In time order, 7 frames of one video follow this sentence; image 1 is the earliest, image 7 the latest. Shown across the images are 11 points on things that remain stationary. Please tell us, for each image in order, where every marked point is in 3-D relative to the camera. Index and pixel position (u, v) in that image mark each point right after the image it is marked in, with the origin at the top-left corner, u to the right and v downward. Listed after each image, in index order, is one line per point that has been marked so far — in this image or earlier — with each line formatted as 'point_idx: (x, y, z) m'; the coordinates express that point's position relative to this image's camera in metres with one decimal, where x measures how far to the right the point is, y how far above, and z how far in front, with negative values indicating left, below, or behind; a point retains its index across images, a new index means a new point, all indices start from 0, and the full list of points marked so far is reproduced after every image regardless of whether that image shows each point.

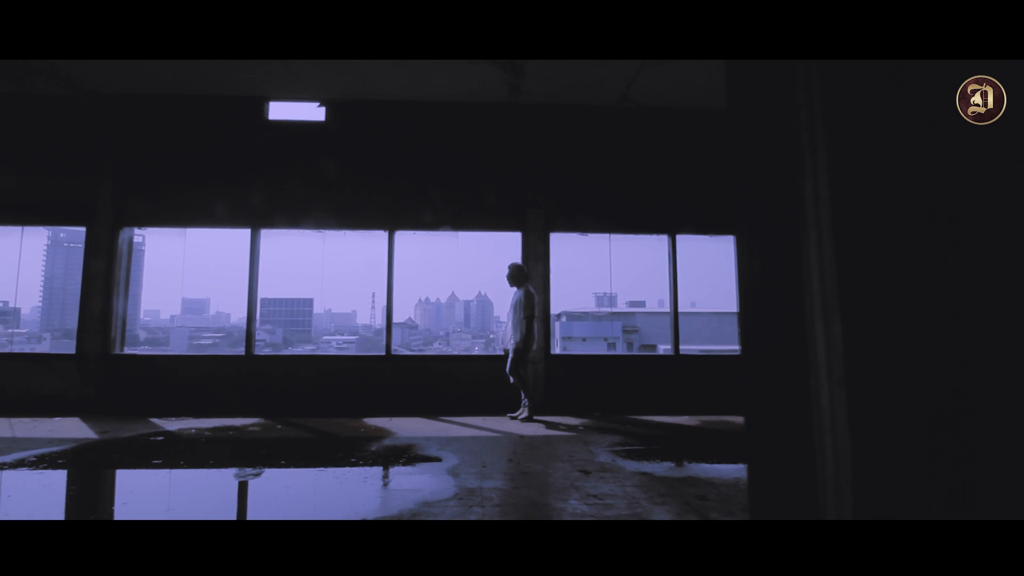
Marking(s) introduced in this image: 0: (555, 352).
0: (+0.5, -0.7, +5.1) m
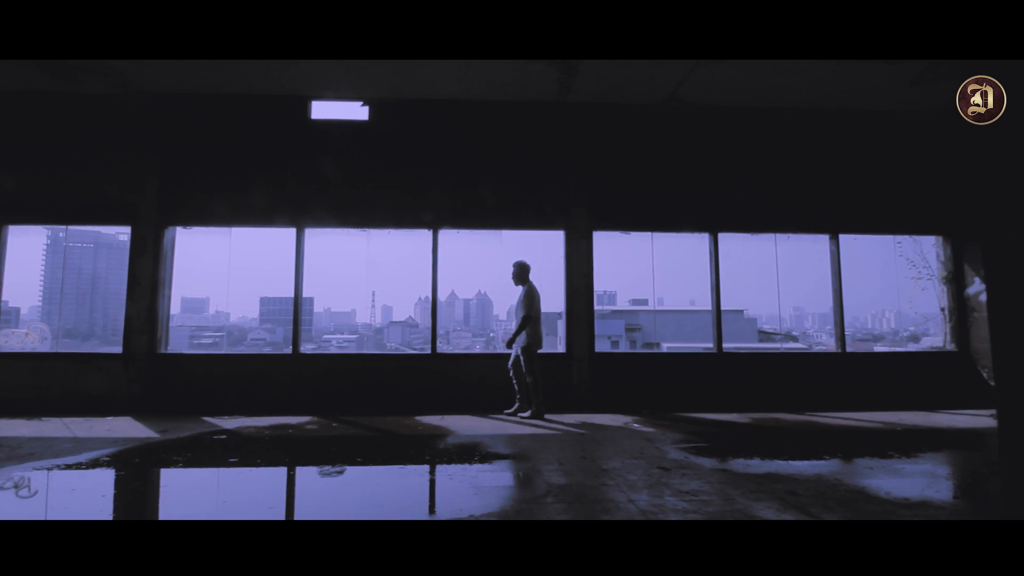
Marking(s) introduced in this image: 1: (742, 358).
0: (+1.0, -0.7, +5.1) m
1: (+2.6, -0.8, +5.1) m
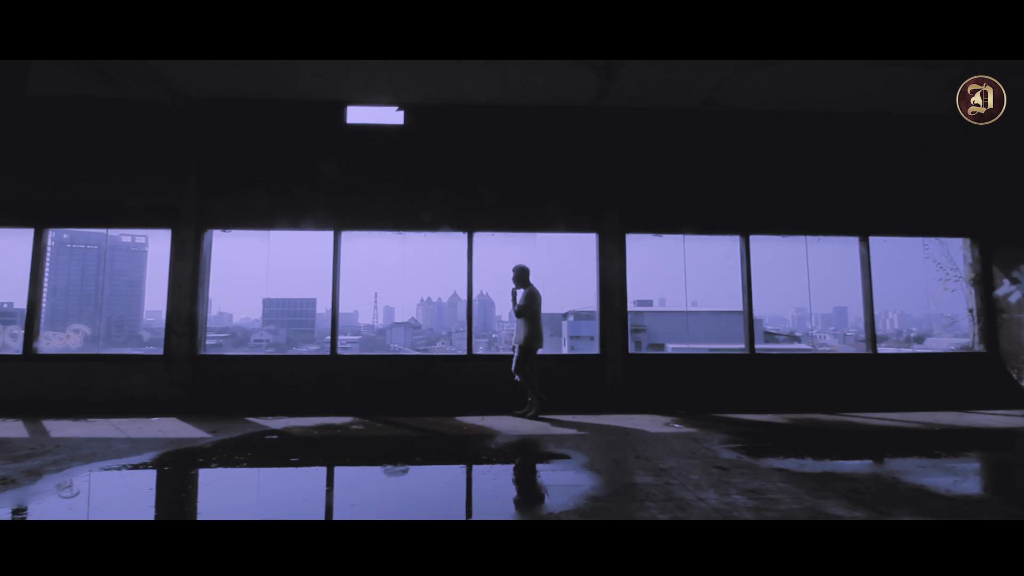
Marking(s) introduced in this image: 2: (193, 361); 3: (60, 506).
0: (+1.4, -0.7, +5.1) m
1: (+3.0, -0.8, +5.2) m
2: (-3.3, -0.8, +4.8) m
3: (-2.4, -1.1, +2.4) m
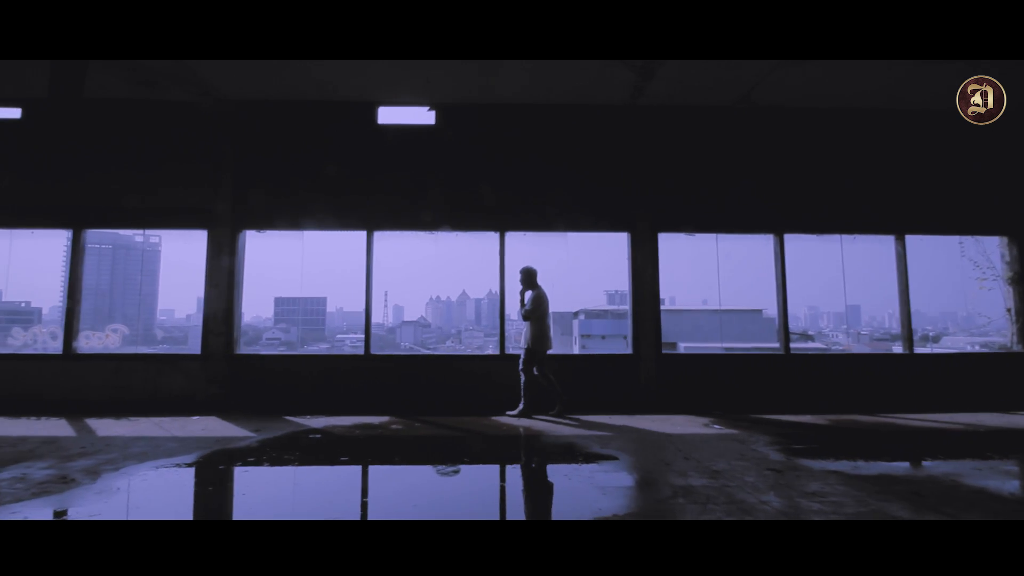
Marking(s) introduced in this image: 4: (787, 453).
0: (+1.7, -0.7, +5.1) m
1: (+3.3, -0.8, +5.1) m
2: (-3.0, -0.8, +4.9) m
3: (-2.1, -1.1, +2.4) m
4: (+2.0, -1.2, +3.3) m
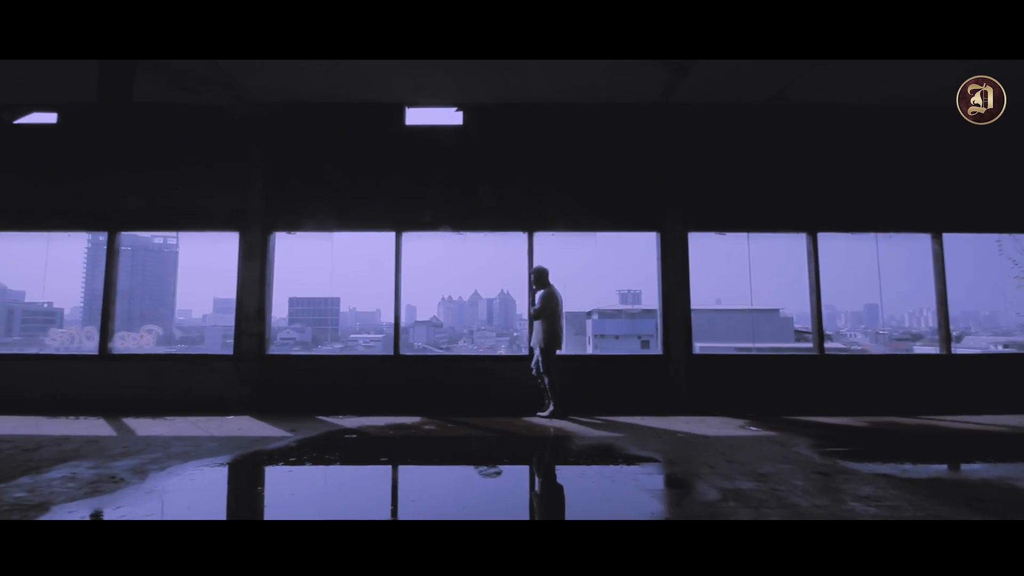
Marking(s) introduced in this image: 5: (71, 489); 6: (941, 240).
0: (+2.0, -0.7, +5.0) m
1: (+3.6, -0.8, +5.0) m
2: (-2.7, -0.8, +4.9) m
3: (-1.8, -1.1, +2.4) m
4: (+2.3, -1.2, +3.3) m
5: (-2.6, -1.2, +2.7) m
6: (+4.9, +0.5, +5.3) m
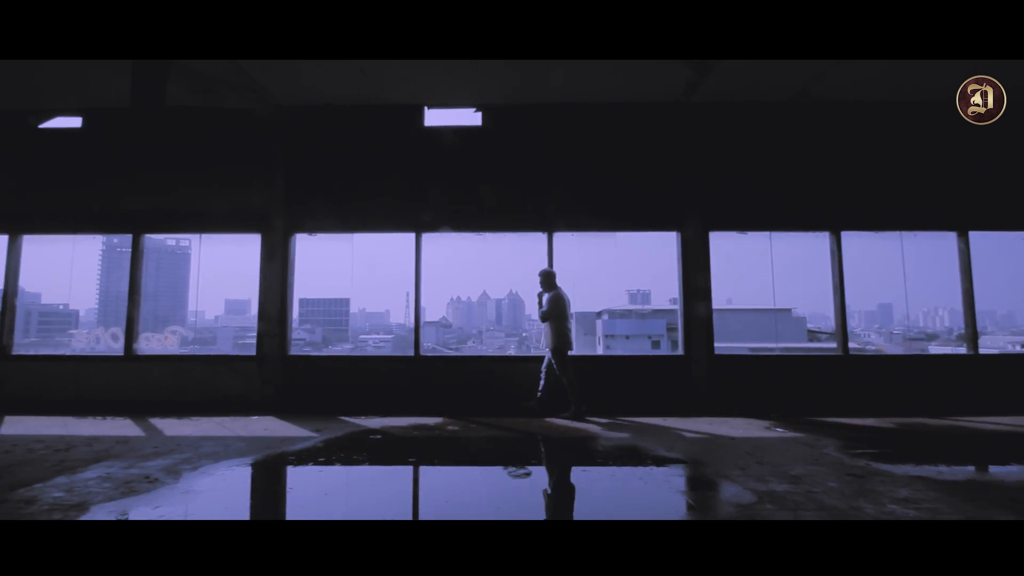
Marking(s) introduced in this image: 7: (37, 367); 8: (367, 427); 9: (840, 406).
0: (+2.2, -0.7, +5.0) m
1: (+3.8, -0.8, +5.0) m
2: (-2.5, -0.8, +5.0) m
3: (-1.6, -1.2, +2.5) m
4: (+2.4, -1.2, +3.2) m
5: (-2.4, -1.2, +2.7) m
6: (+5.1, +0.6, +5.2) m
7: (-5.2, -0.9, +5.0) m
8: (-1.3, -1.2, +4.0) m
9: (+3.5, -1.3, +4.9) m
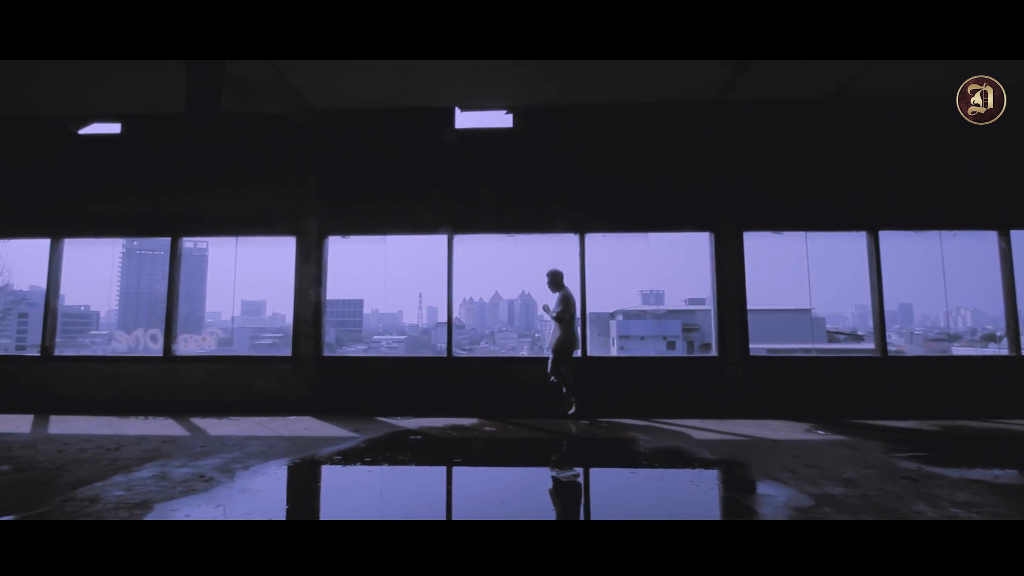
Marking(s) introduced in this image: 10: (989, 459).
0: (+2.6, -0.7, +5.0) m
1: (+4.2, -0.8, +4.9) m
2: (-2.1, -0.8, +5.1) m
3: (-1.3, -1.2, +2.5) m
4: (+2.7, -1.2, +3.2) m
5: (-2.1, -1.2, +2.8) m
6: (+5.4, +0.6, +5.1) m
7: (-4.8, -0.9, +5.2) m
8: (-1.0, -1.2, +4.1) m
9: (+3.8, -1.3, +4.8) m
10: (+3.4, -1.2, +3.3) m
